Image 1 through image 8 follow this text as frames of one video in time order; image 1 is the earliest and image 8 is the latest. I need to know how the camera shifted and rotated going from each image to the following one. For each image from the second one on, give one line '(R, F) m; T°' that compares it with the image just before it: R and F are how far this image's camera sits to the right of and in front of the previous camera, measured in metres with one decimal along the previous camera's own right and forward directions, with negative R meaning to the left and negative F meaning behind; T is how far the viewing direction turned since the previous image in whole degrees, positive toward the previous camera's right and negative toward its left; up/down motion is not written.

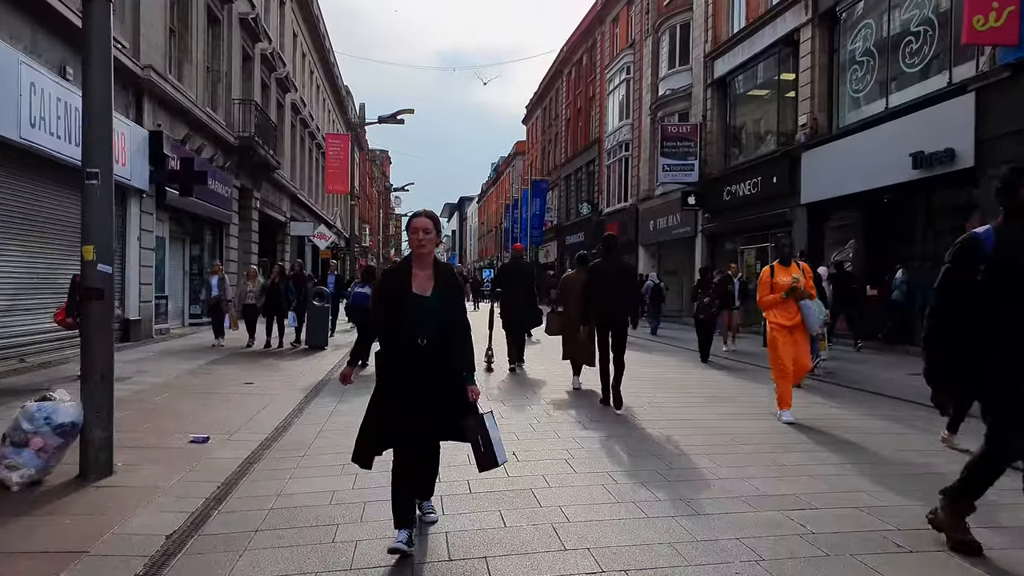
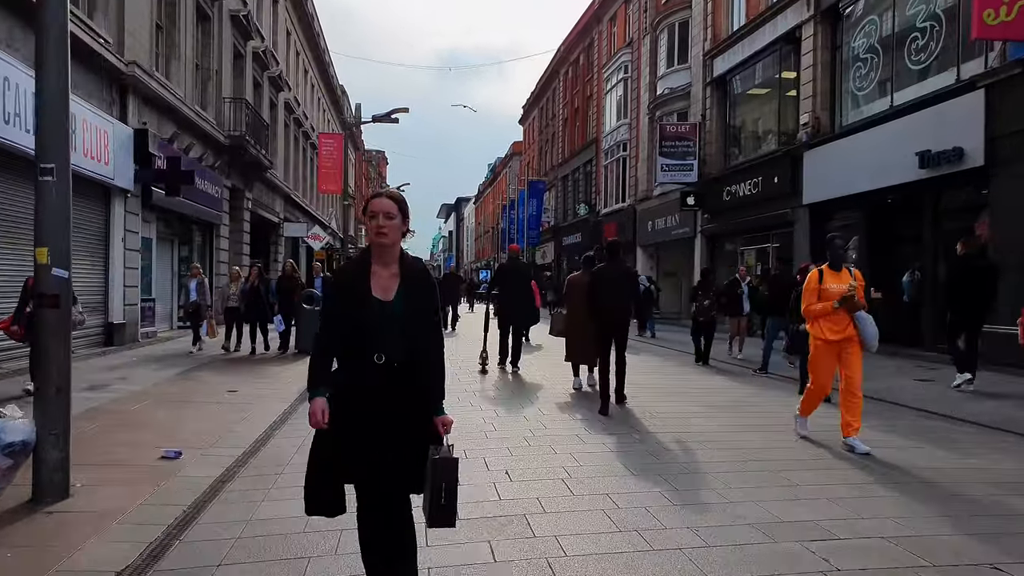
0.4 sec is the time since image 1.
(0.0, +0.4) m; 0°
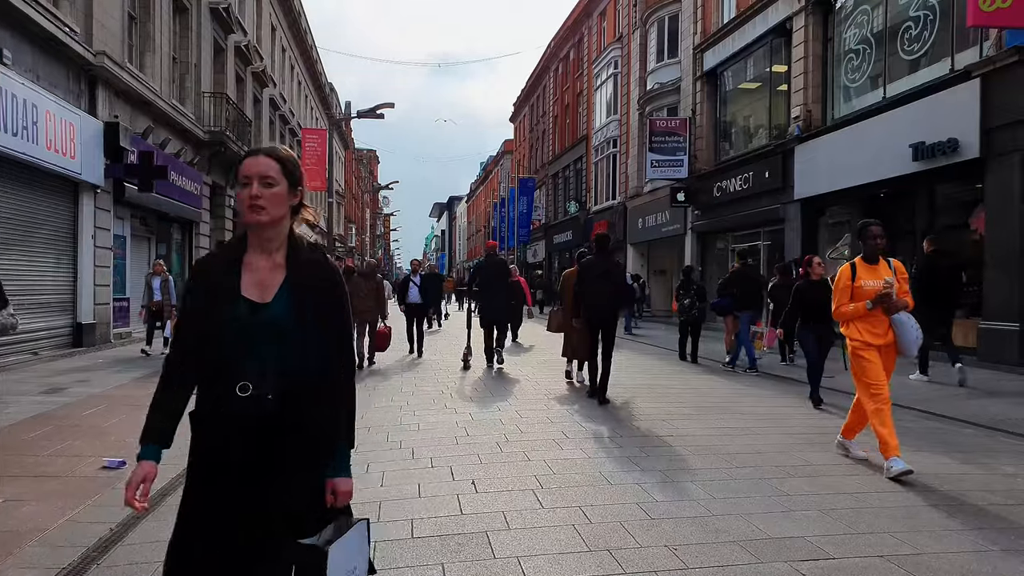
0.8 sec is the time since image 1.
(+0.2, +0.4) m; +1°
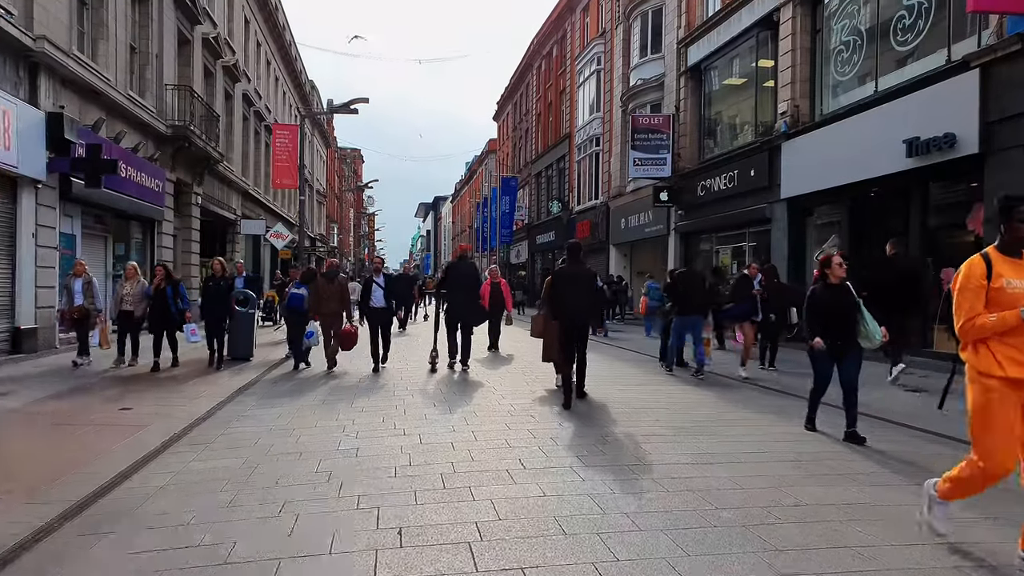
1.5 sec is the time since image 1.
(+0.3, +0.8) m; +1°
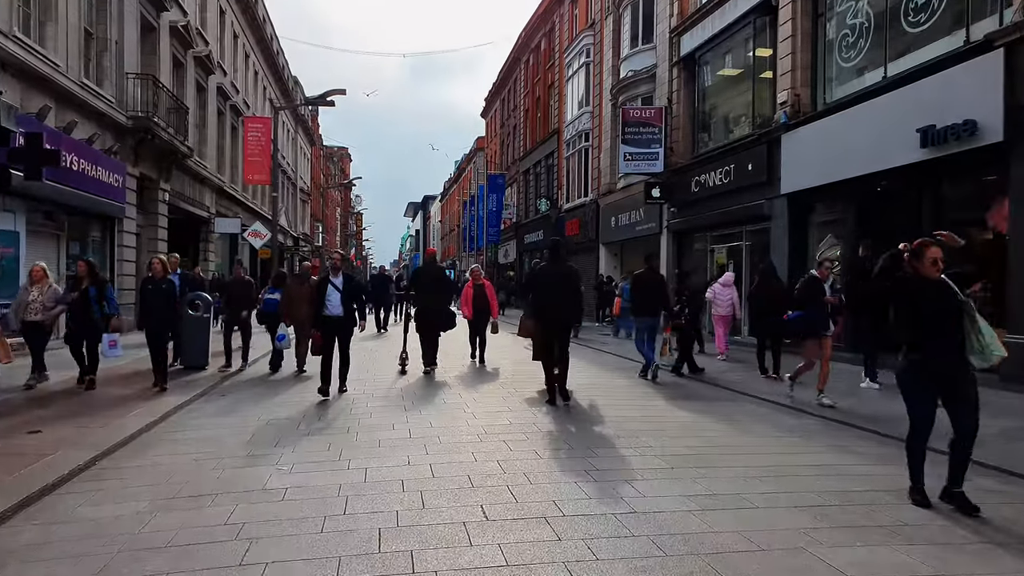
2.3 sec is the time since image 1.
(+0.2, +1.0) m; +1°
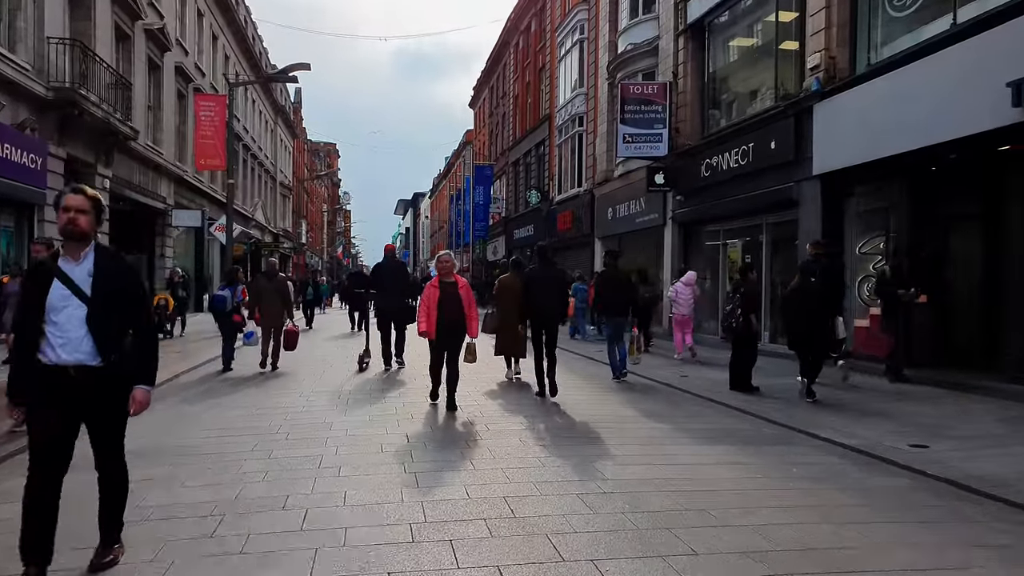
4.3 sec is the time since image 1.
(+0.2, +2.4) m; +1°
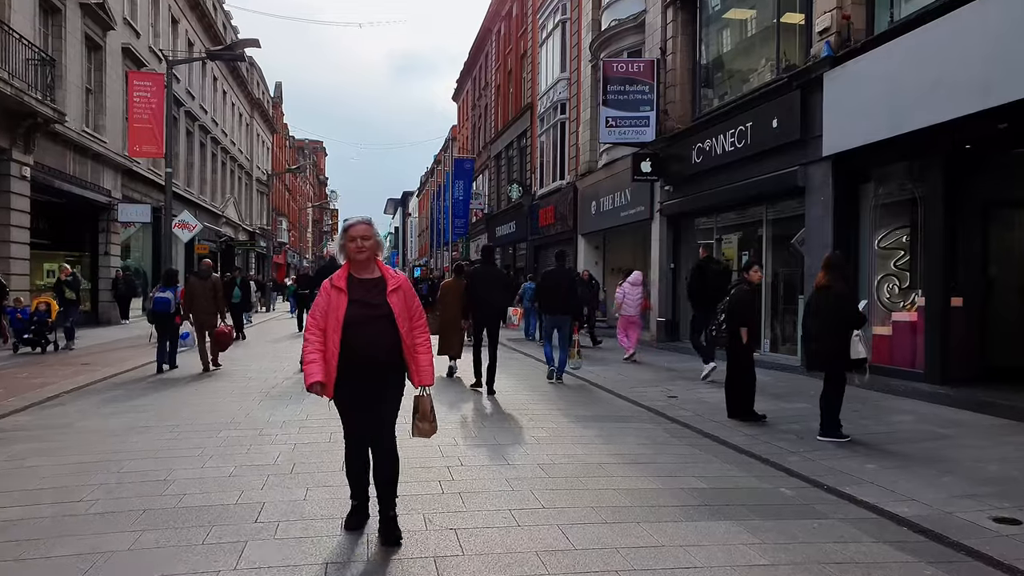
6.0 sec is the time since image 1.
(+0.5, +1.9) m; +1°
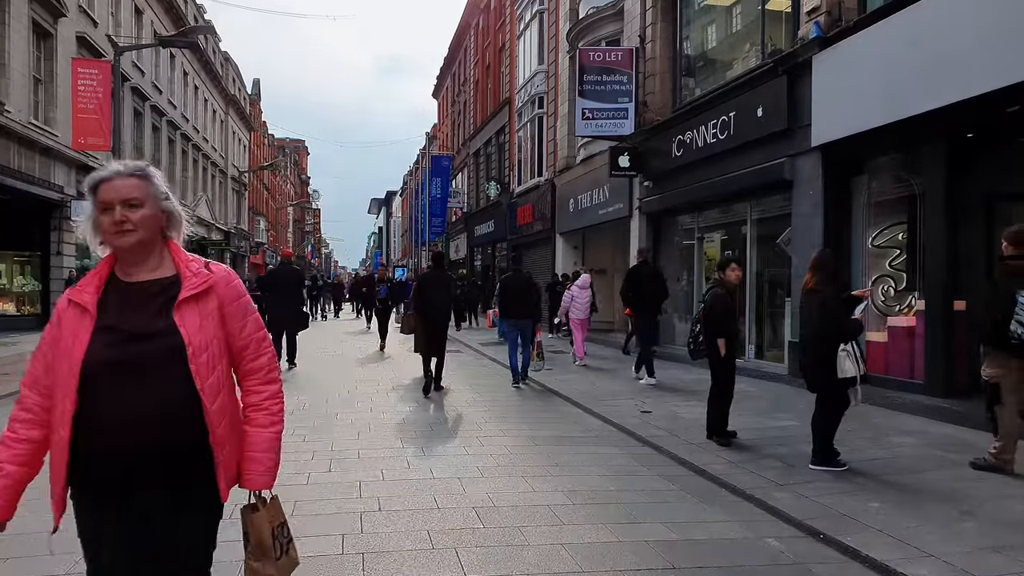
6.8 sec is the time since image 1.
(+0.3, +1.0) m; +1°
